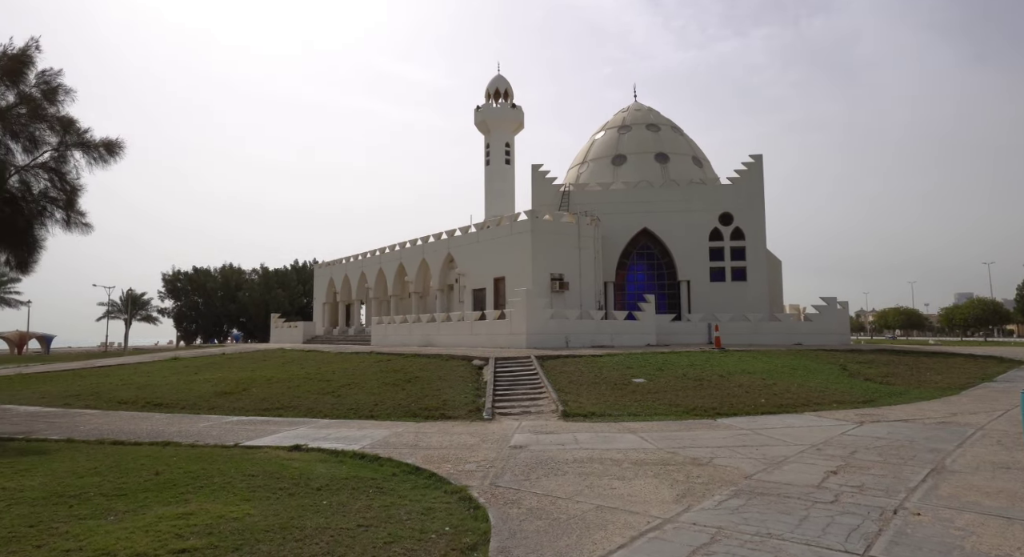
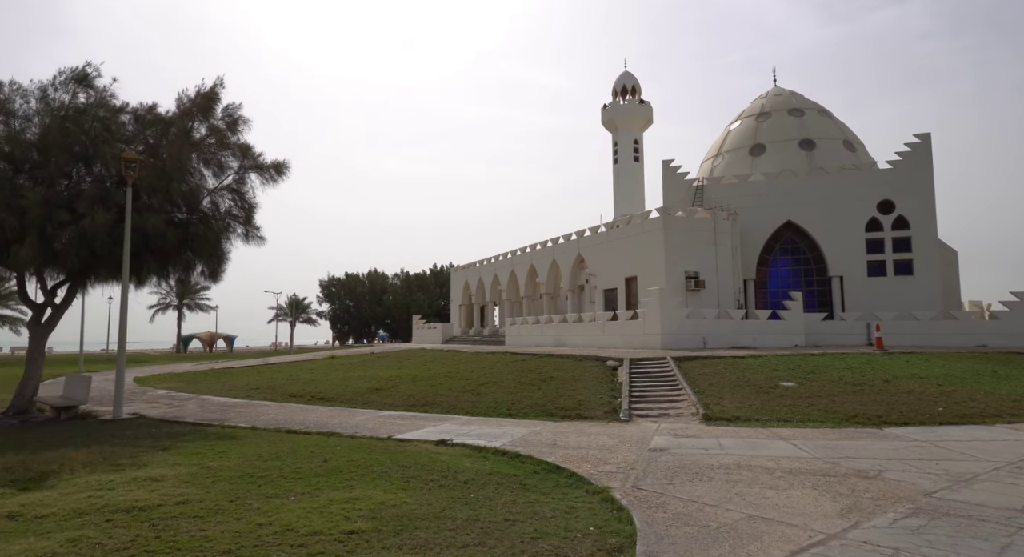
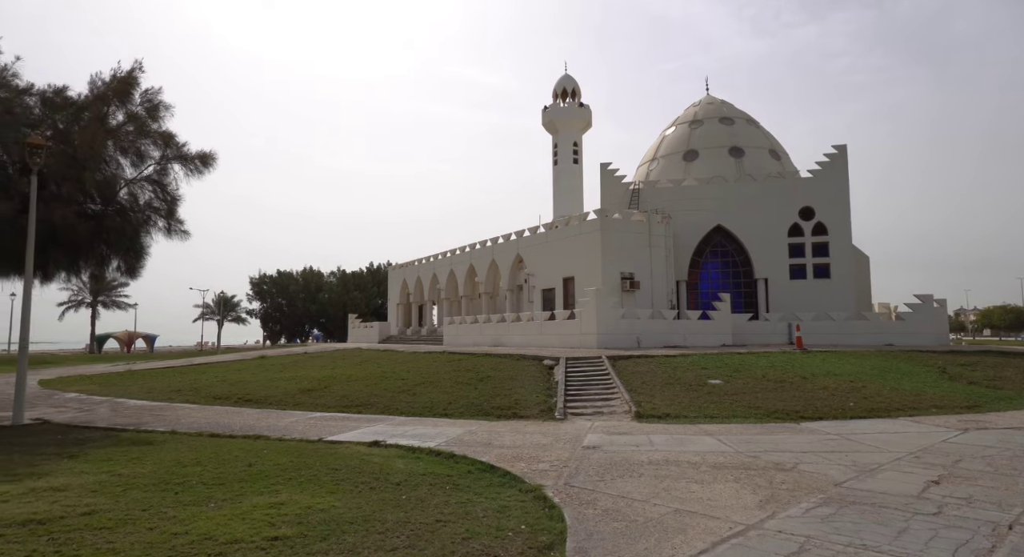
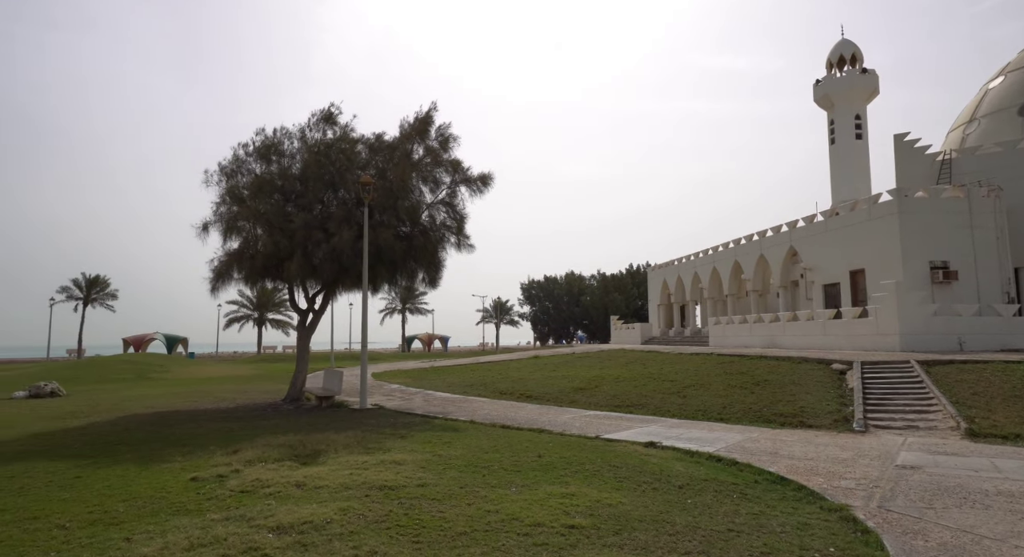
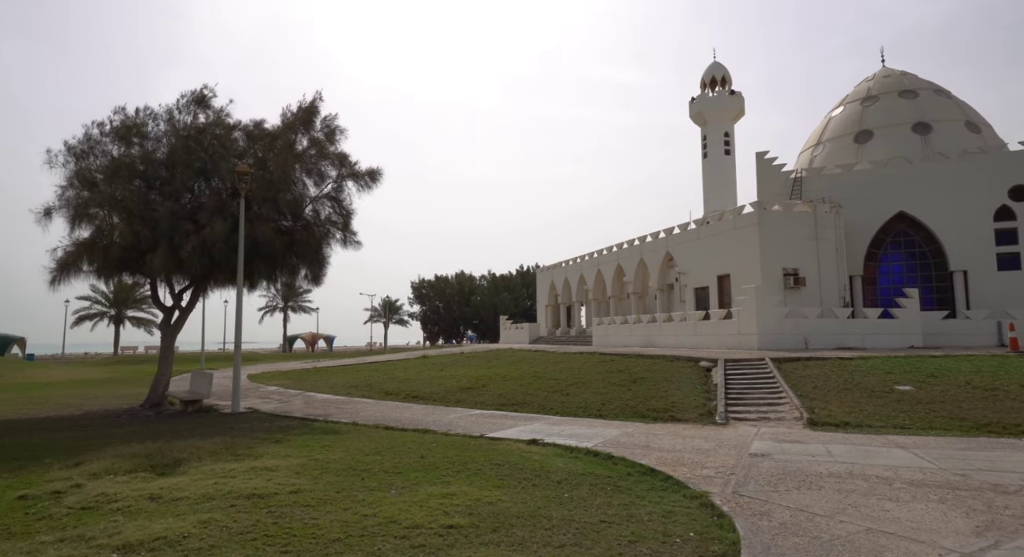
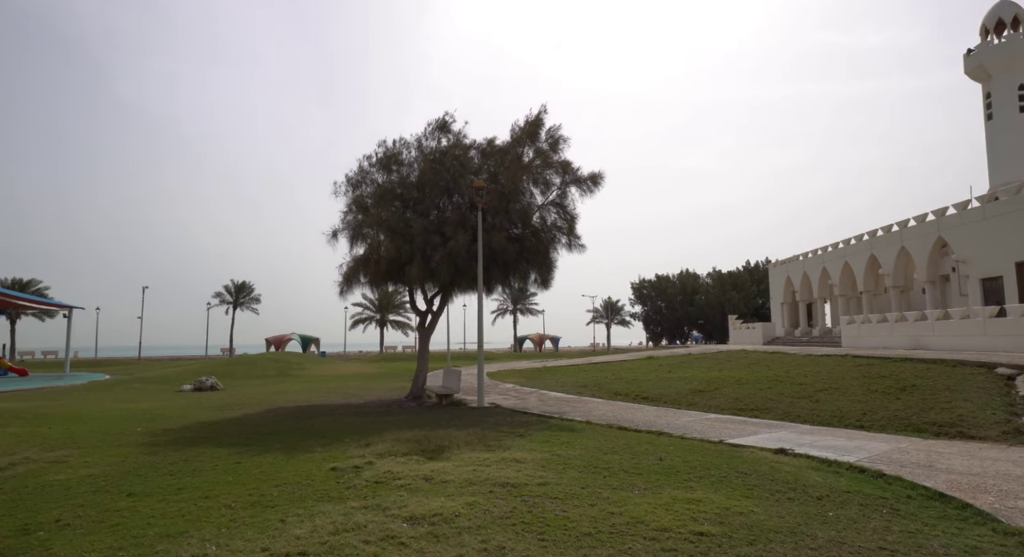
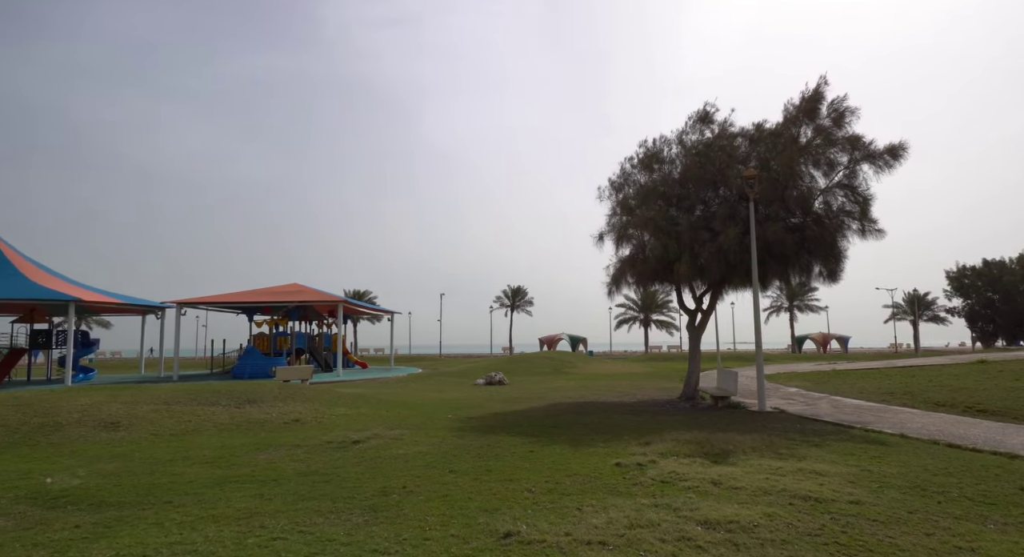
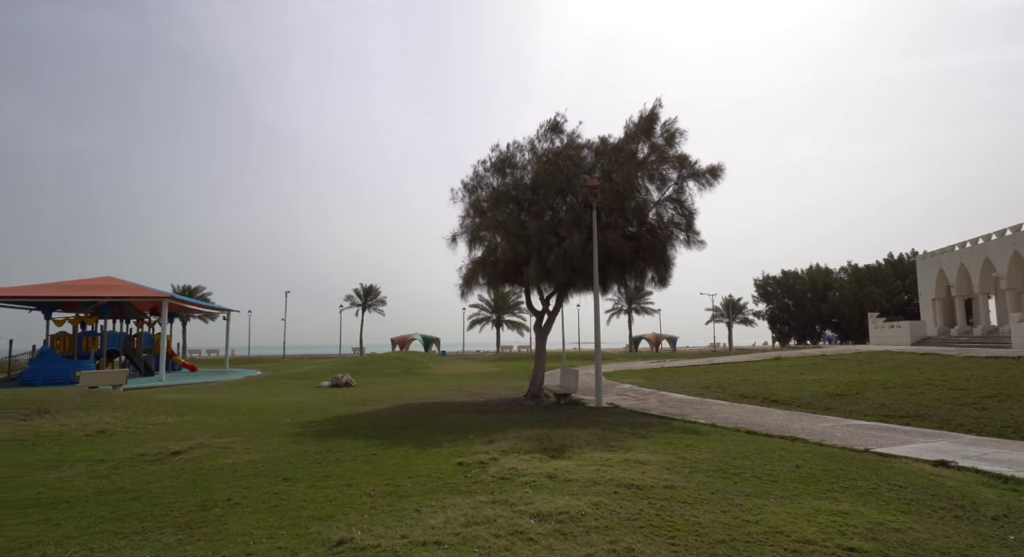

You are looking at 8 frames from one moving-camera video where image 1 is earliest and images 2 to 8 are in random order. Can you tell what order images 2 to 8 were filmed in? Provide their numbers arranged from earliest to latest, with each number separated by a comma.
3, 2, 5, 4, 6, 8, 7
